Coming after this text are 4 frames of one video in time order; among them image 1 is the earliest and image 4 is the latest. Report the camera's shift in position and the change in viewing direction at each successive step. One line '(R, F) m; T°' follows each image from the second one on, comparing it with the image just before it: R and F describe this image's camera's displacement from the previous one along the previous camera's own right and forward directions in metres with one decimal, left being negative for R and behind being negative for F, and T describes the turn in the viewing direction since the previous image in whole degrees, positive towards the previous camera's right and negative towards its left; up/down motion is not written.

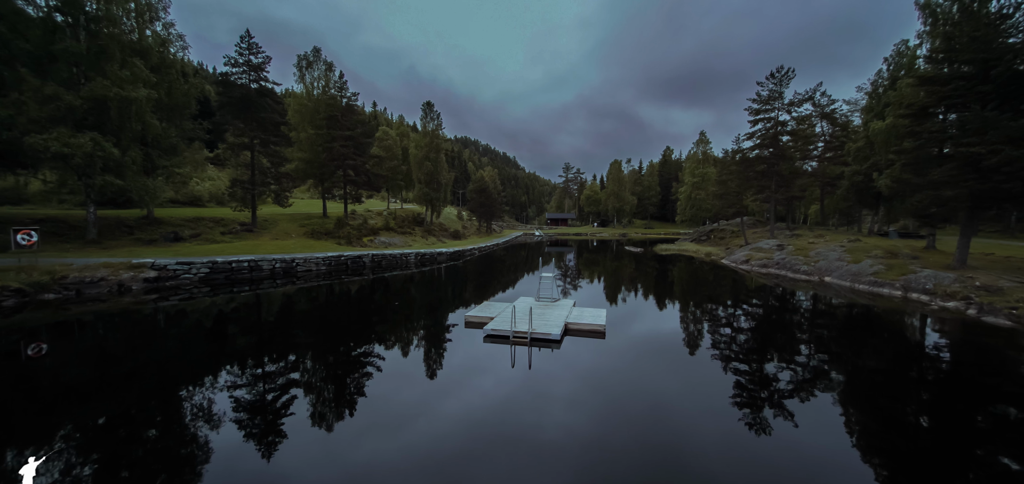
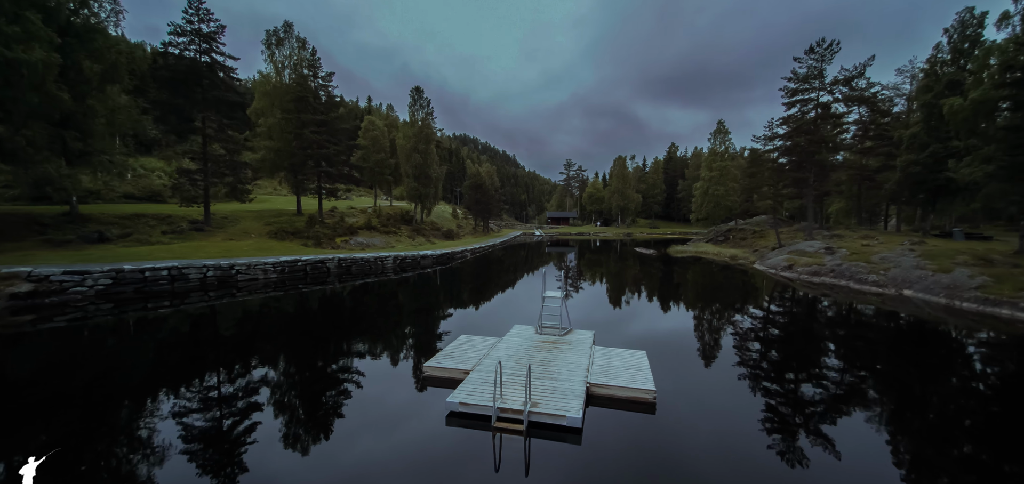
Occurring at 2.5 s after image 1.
(+0.1, +1.7) m; 0°
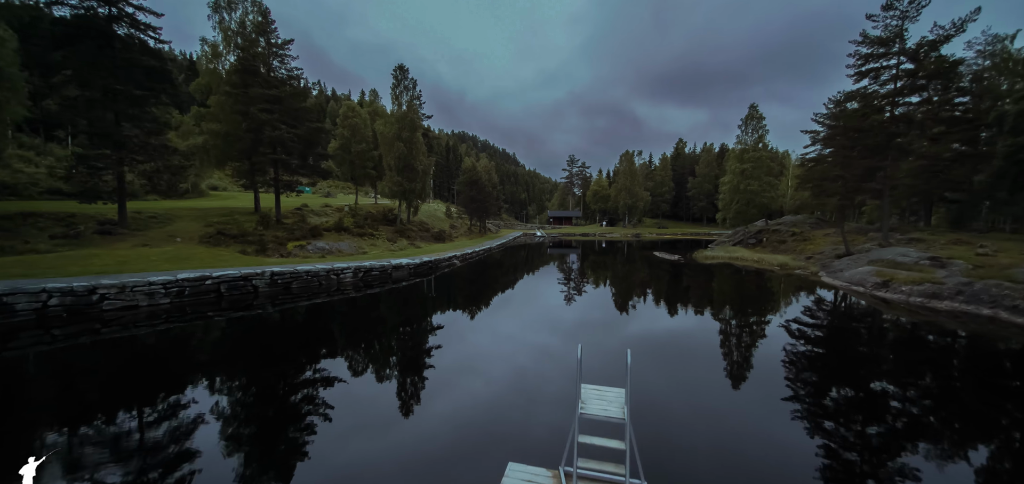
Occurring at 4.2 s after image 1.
(0.0, +2.1) m; 0°
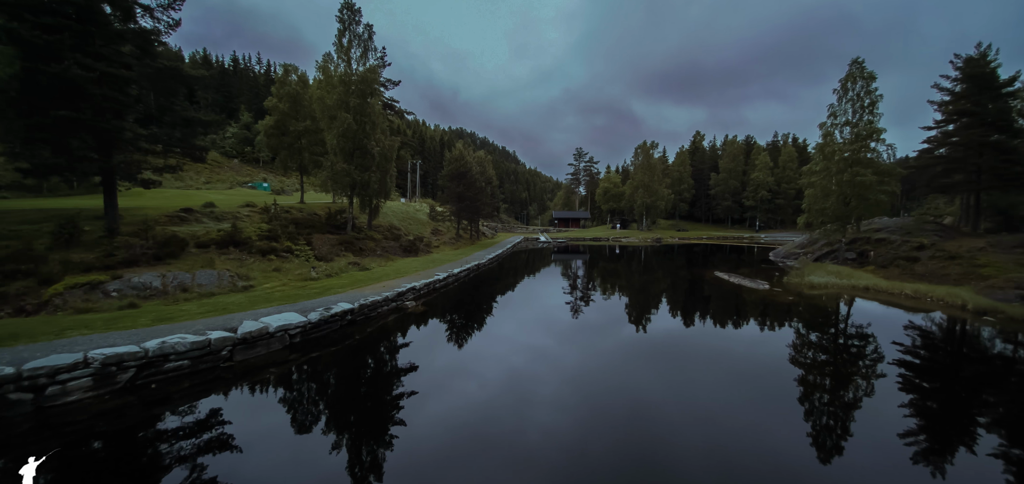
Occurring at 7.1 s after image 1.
(+0.1, +4.0) m; 0°
